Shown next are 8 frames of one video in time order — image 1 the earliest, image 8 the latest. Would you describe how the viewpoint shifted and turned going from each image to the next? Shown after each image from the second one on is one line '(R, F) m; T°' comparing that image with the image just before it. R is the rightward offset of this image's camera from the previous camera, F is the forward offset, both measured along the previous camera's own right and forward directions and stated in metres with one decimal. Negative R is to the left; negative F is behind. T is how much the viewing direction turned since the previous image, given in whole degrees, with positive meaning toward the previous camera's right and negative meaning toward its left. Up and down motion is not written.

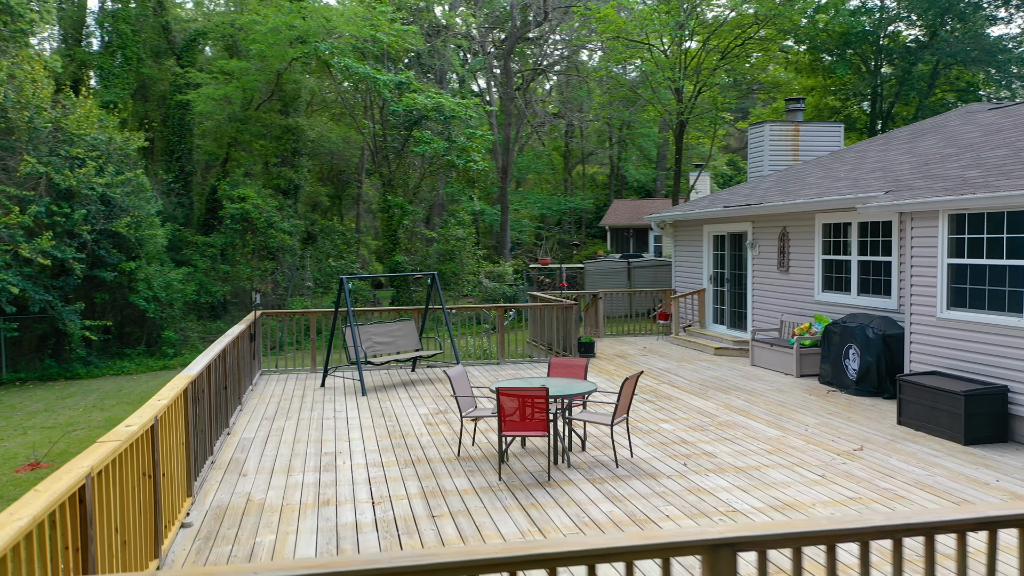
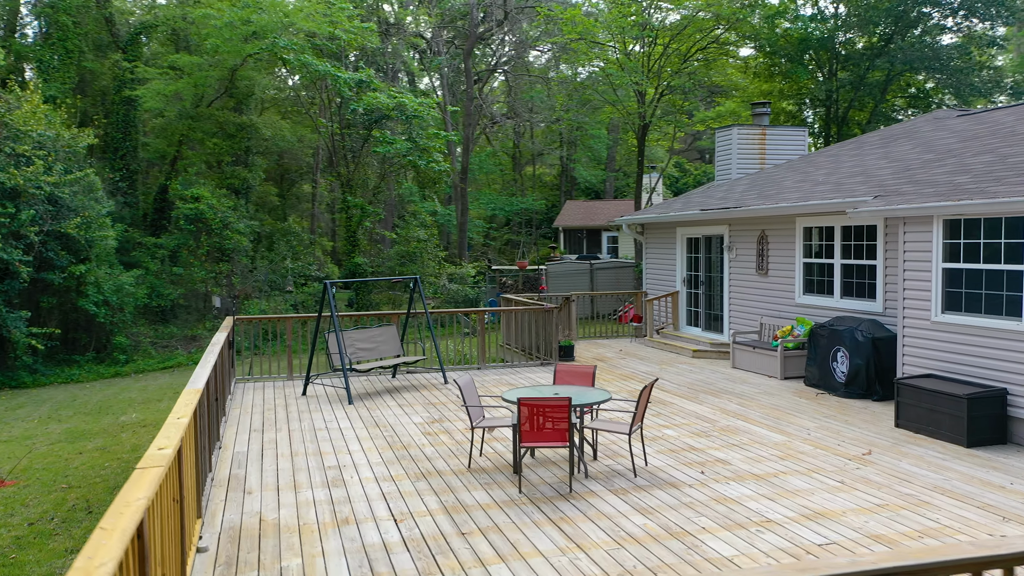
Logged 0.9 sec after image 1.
(-0.5, +0.2) m; +4°
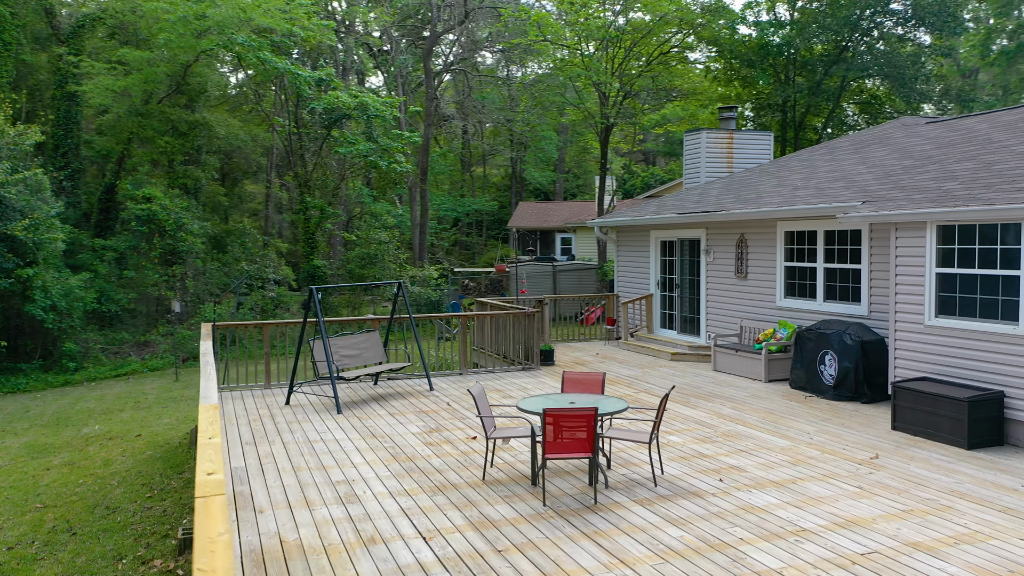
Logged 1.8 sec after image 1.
(-0.5, +0.2) m; +4°
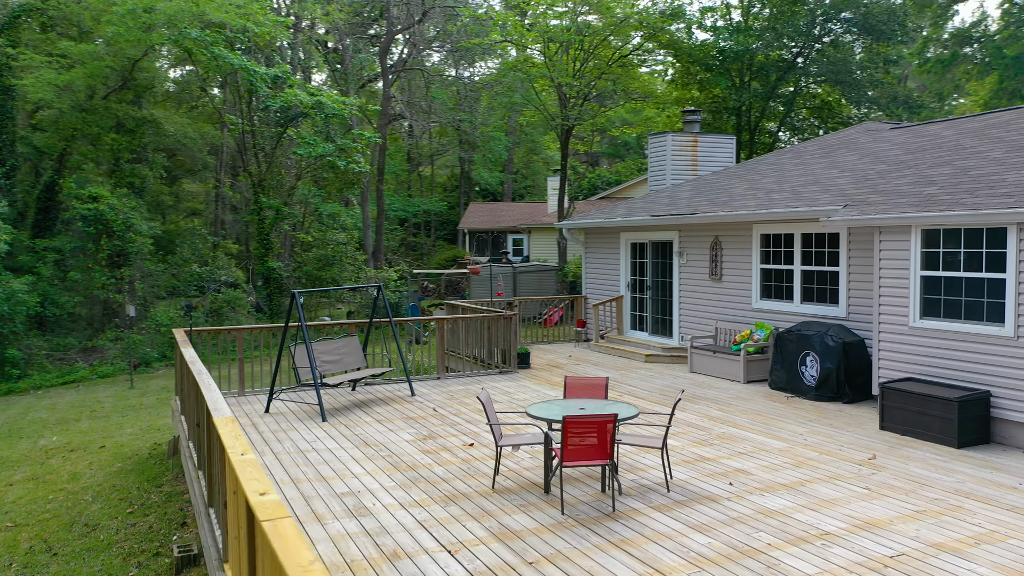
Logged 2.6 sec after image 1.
(-0.5, +0.1) m; +4°
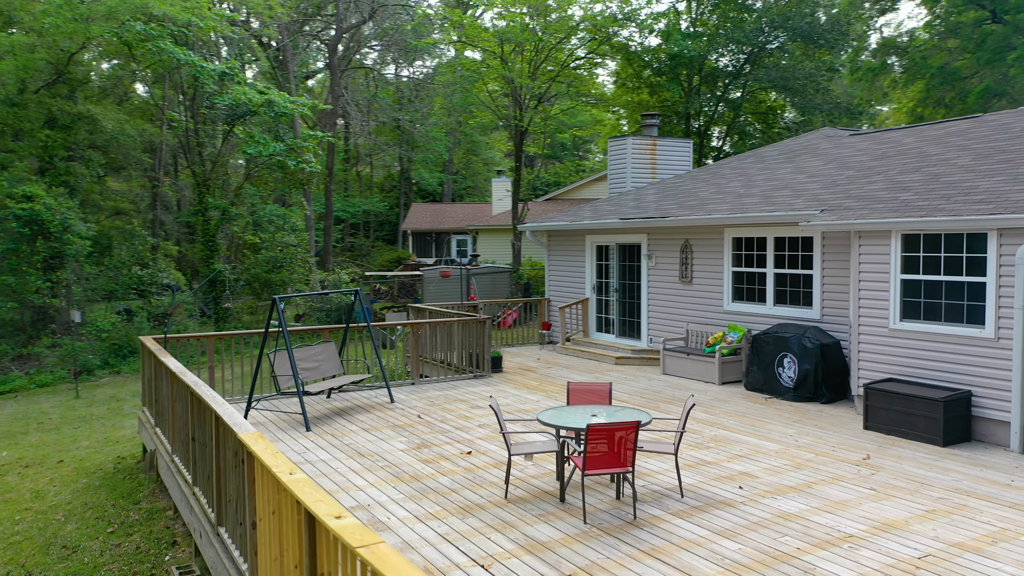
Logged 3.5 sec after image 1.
(-0.6, +0.1) m; +5°
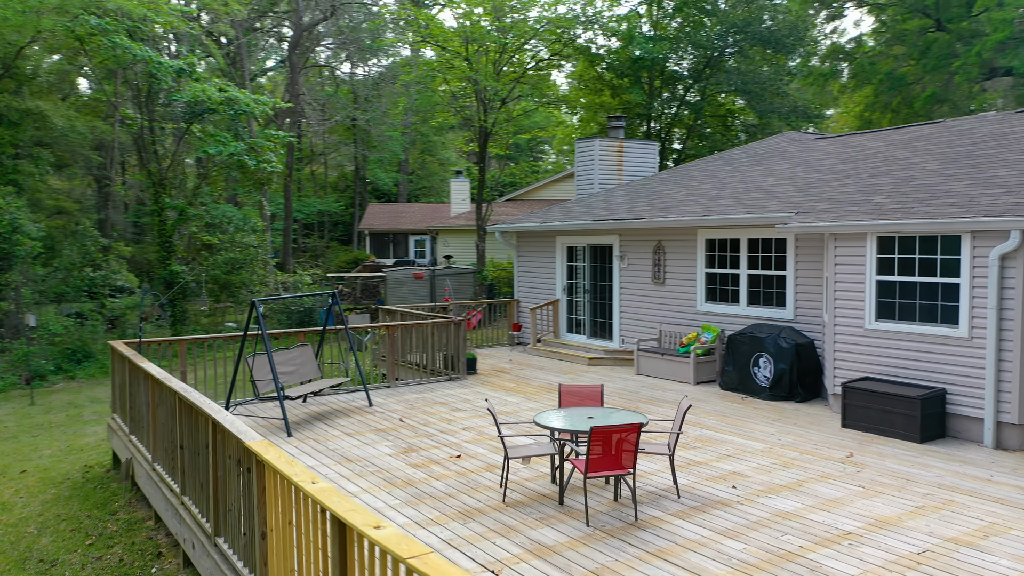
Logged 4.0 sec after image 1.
(-0.3, 0.0) m; +3°
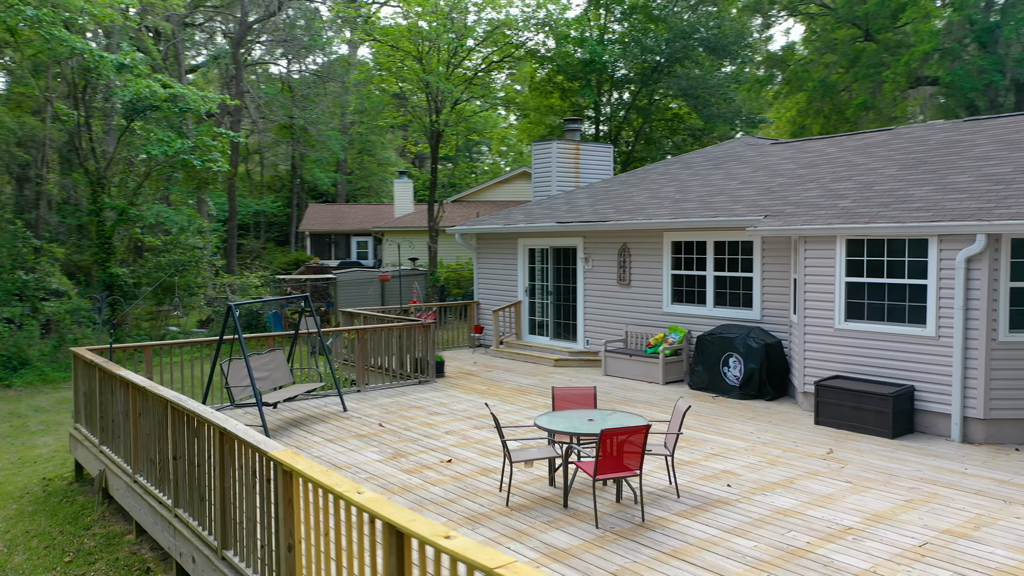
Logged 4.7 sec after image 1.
(-0.5, 0.0) m; +5°
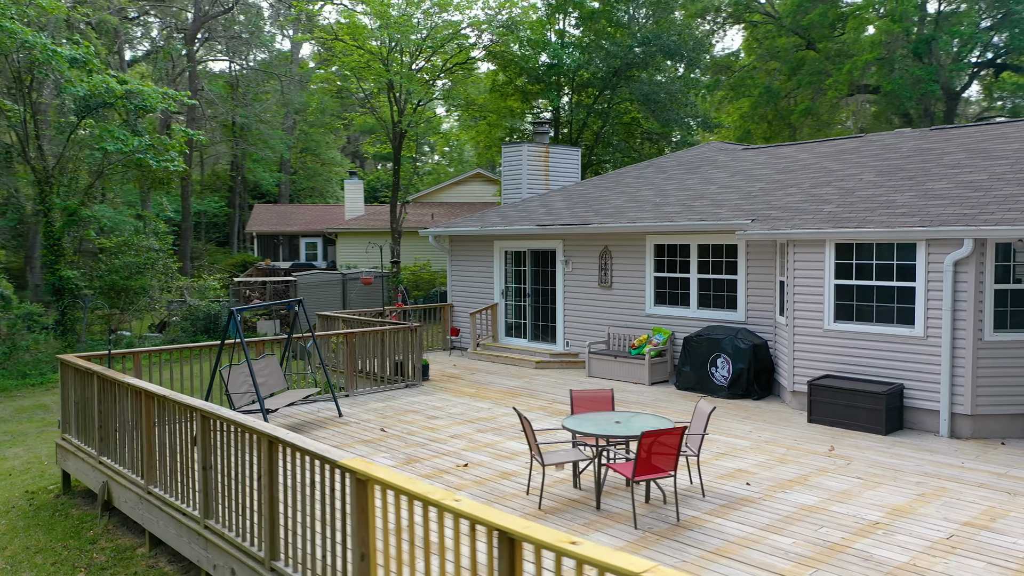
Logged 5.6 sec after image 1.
(-0.7, 0.0) m; +4°
